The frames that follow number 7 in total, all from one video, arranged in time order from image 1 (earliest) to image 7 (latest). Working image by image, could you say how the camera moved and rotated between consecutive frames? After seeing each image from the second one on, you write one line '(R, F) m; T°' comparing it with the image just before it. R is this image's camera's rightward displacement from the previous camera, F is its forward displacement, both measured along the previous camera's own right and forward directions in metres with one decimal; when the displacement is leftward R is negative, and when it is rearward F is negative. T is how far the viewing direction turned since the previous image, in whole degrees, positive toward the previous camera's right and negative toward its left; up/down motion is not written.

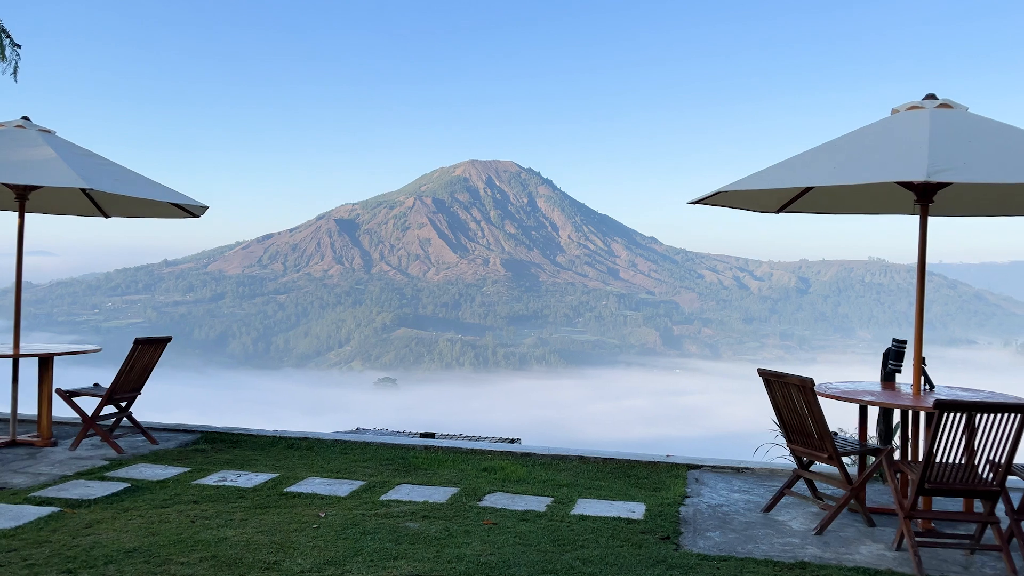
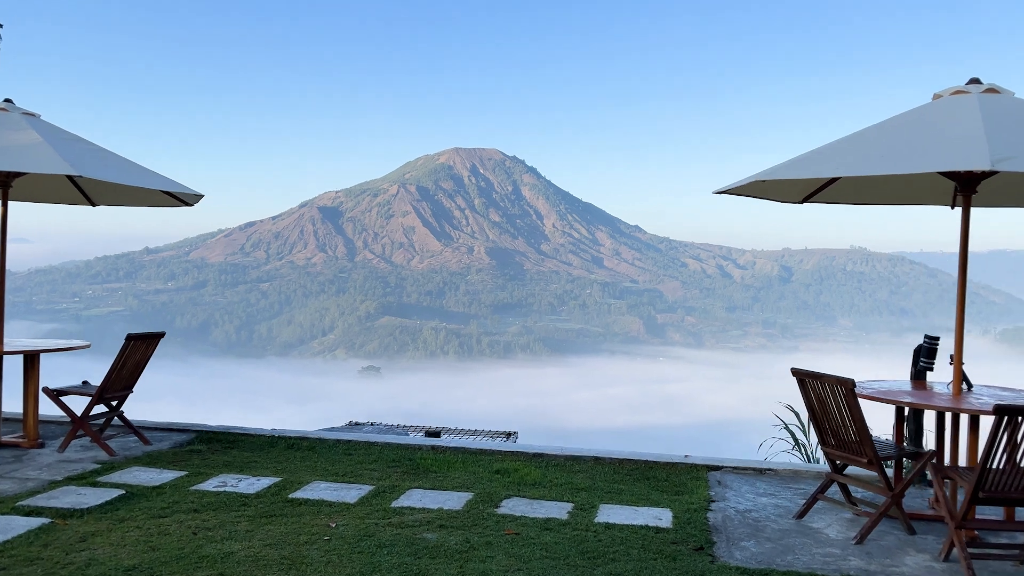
(-0.2, +0.3) m; +1°
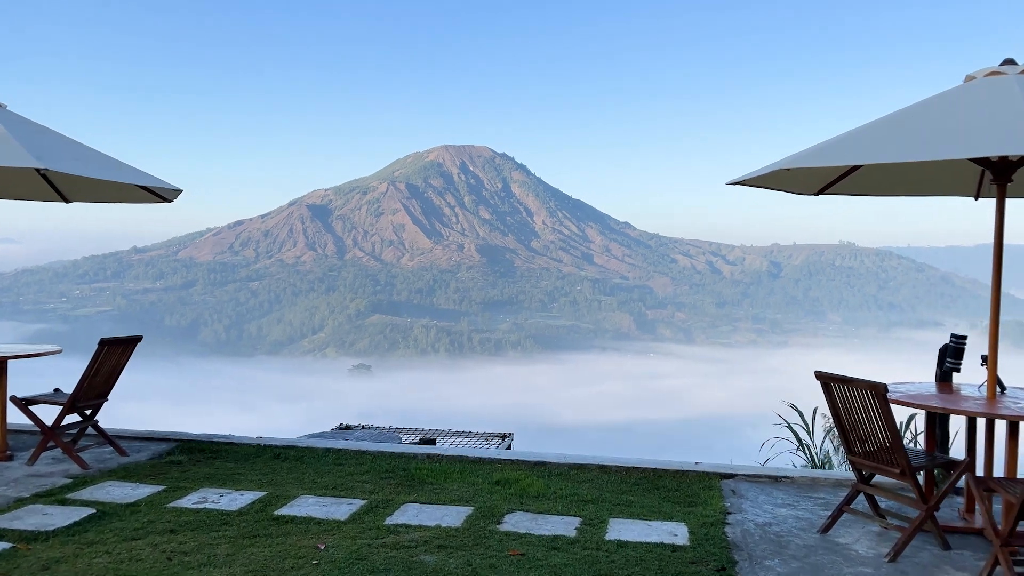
(-0.1, +0.3) m; +1°
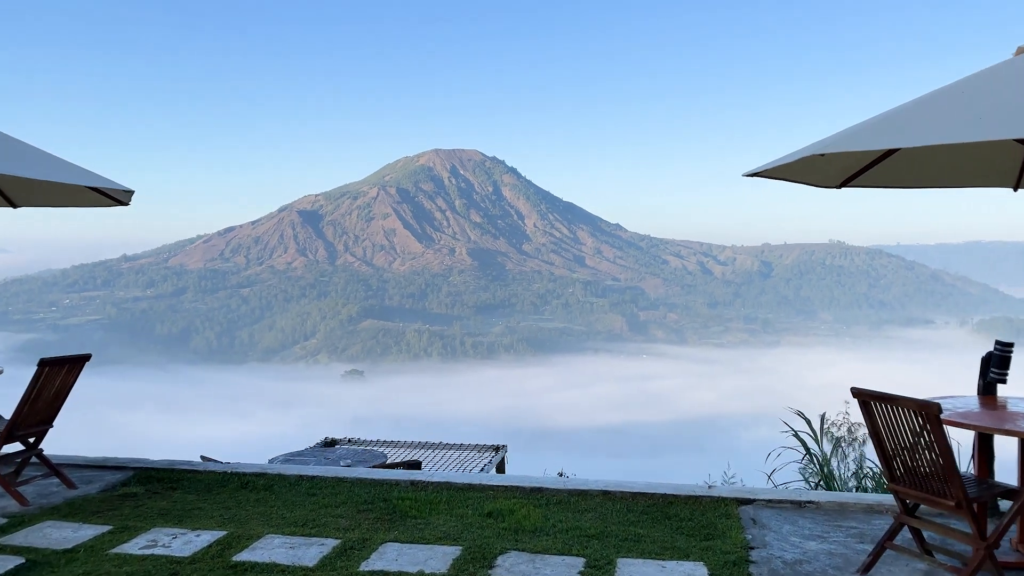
(0.0, +0.6) m; +1°
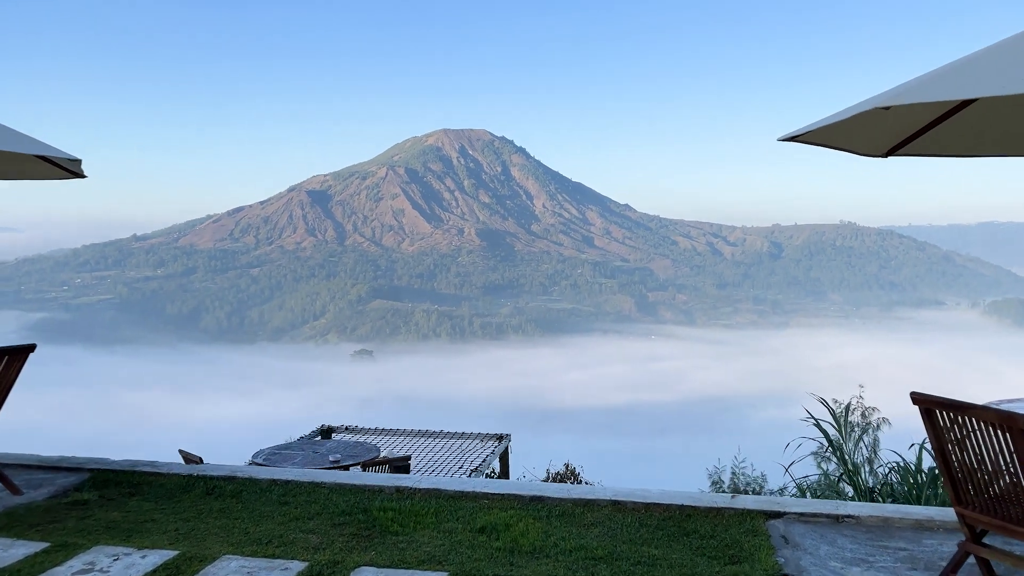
(+0.1, +0.6) m; -1°
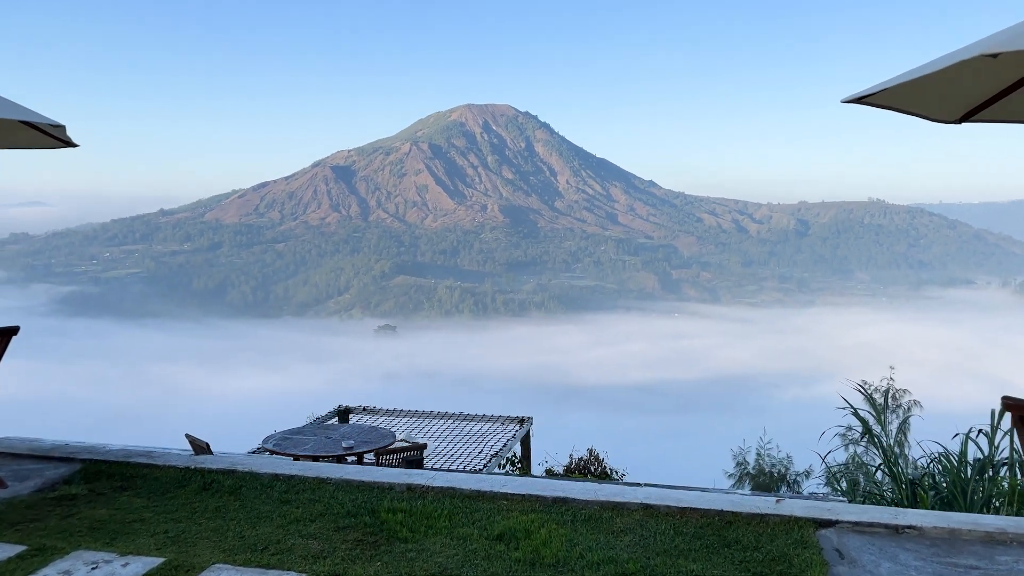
(0.0, +0.4) m; -2°
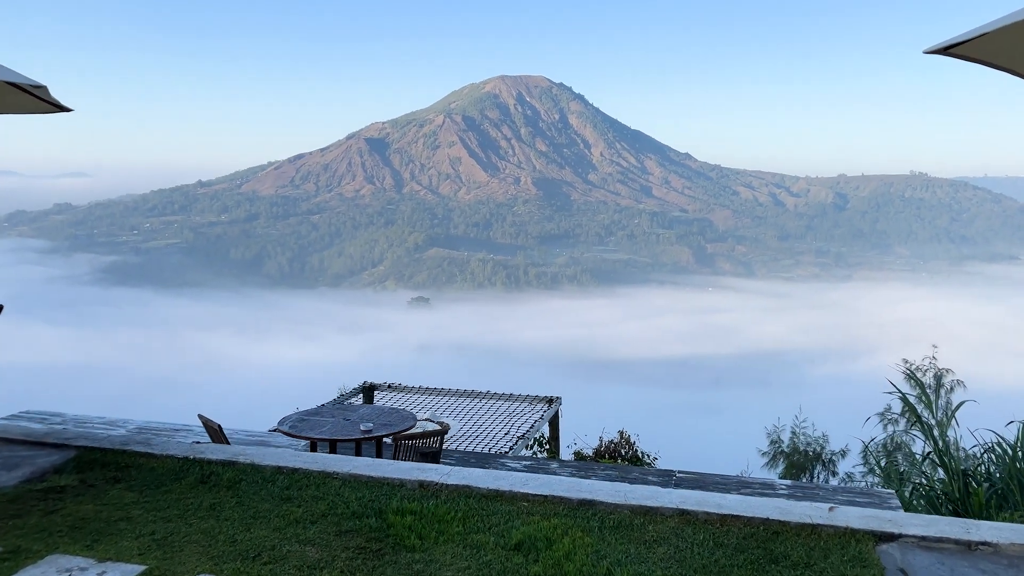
(0.0, +0.4) m; -2°
